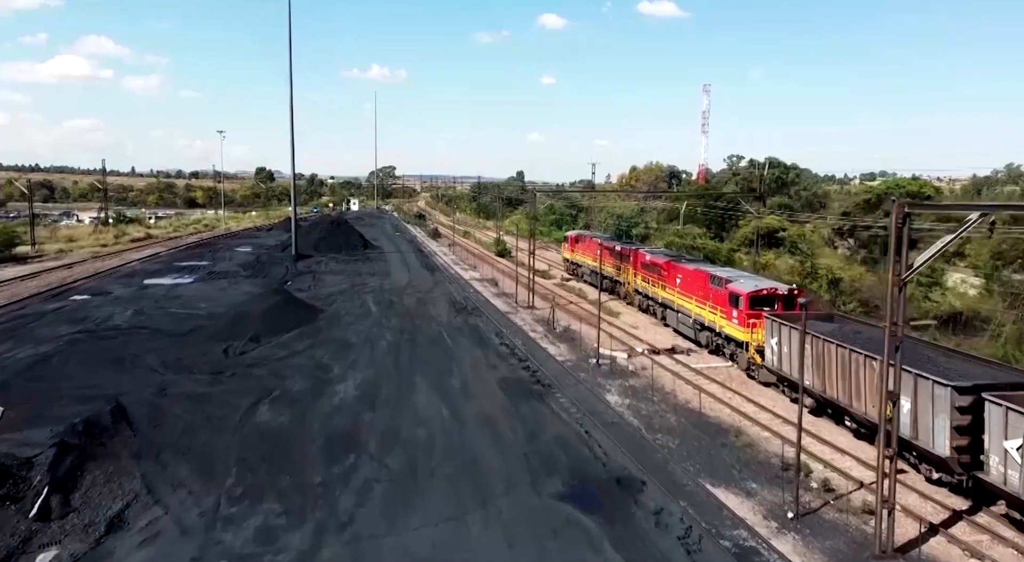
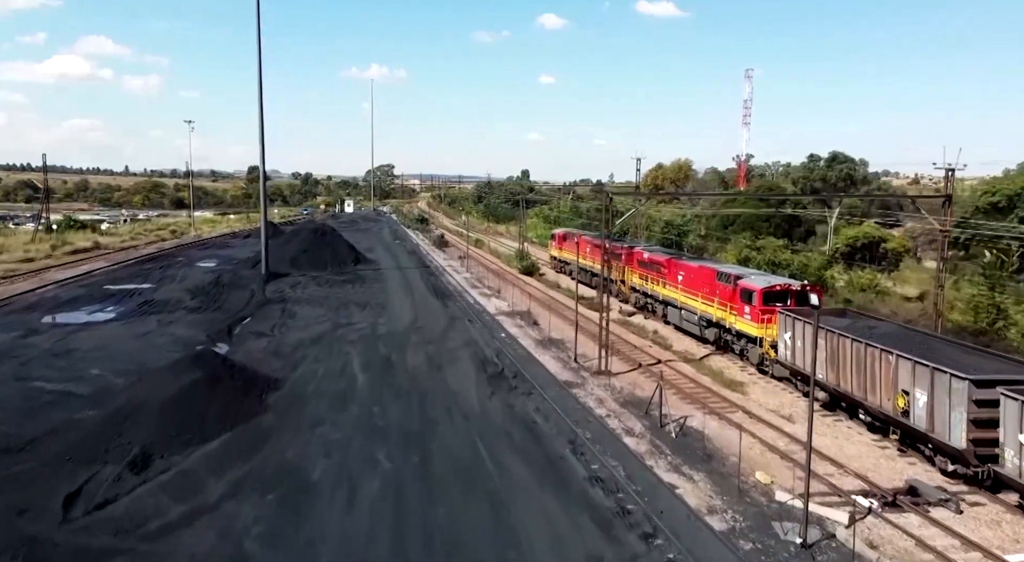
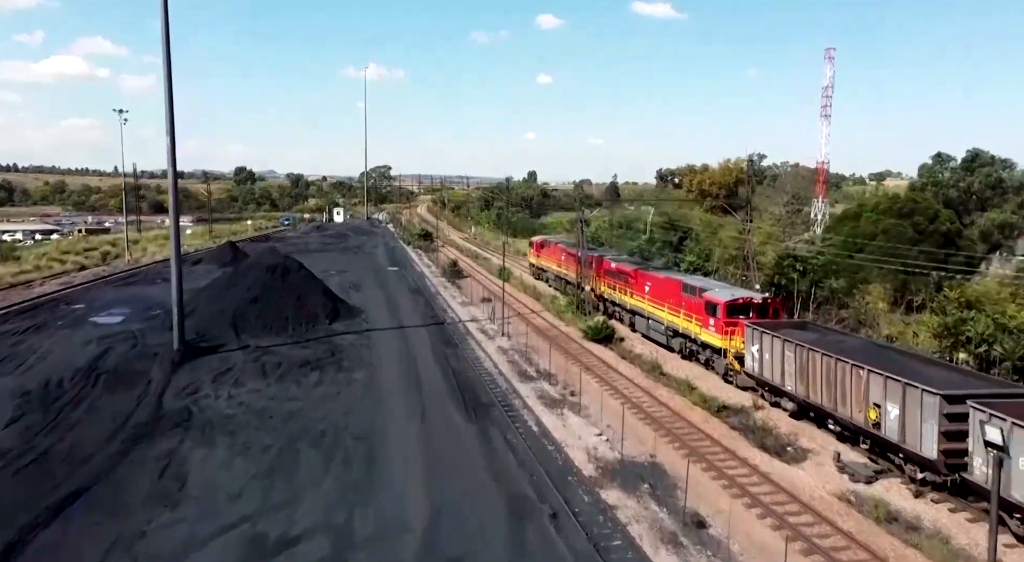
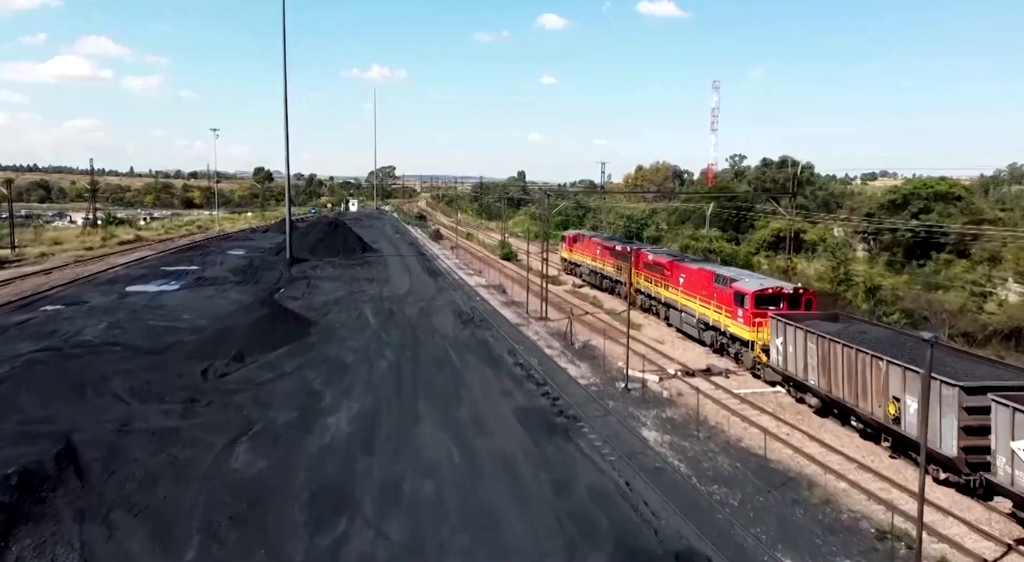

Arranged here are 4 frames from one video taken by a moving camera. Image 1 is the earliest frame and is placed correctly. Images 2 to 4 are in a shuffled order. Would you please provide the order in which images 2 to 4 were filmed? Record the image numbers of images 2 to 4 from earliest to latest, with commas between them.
4, 2, 3
